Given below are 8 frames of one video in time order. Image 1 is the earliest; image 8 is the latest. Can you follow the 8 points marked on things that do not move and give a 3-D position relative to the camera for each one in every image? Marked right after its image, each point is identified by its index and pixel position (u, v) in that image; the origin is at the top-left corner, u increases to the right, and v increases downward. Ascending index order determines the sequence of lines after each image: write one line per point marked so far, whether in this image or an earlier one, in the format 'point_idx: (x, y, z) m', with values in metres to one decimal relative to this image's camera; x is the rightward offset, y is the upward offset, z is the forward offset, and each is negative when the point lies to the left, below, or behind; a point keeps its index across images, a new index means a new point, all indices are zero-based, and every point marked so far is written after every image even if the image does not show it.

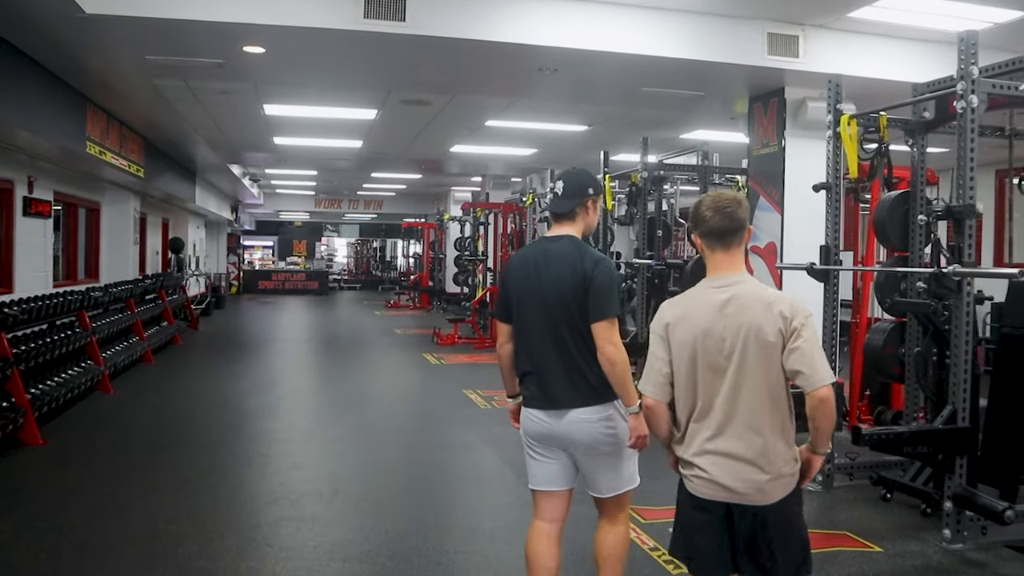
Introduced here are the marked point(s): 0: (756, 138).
0: (+1.6, +1.0, +6.0) m
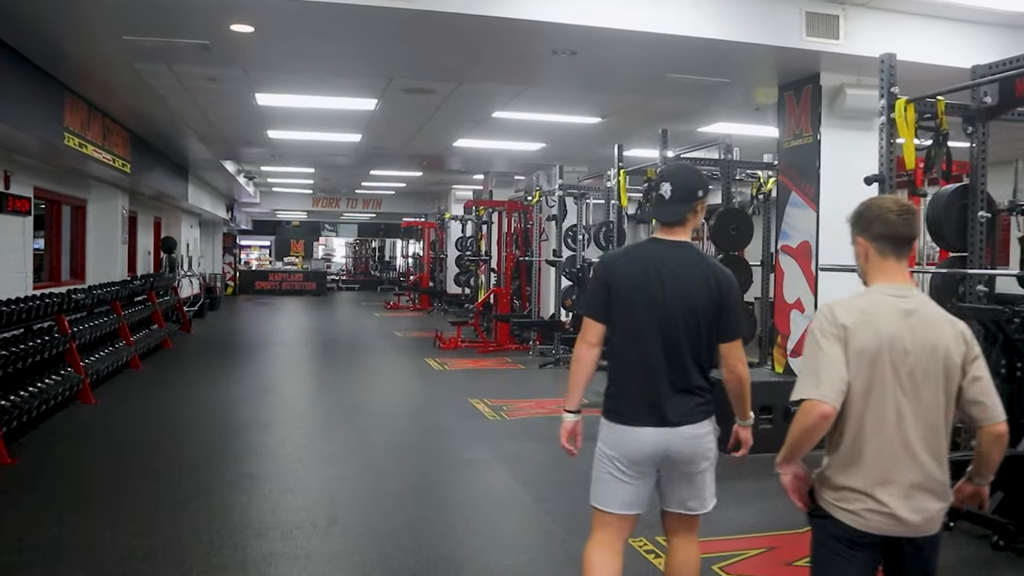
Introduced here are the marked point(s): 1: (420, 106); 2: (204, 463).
0: (+1.7, +1.0, +5.6) m
1: (-0.6, +1.2, +6.4) m
2: (-1.5, -0.9, +4.6) m
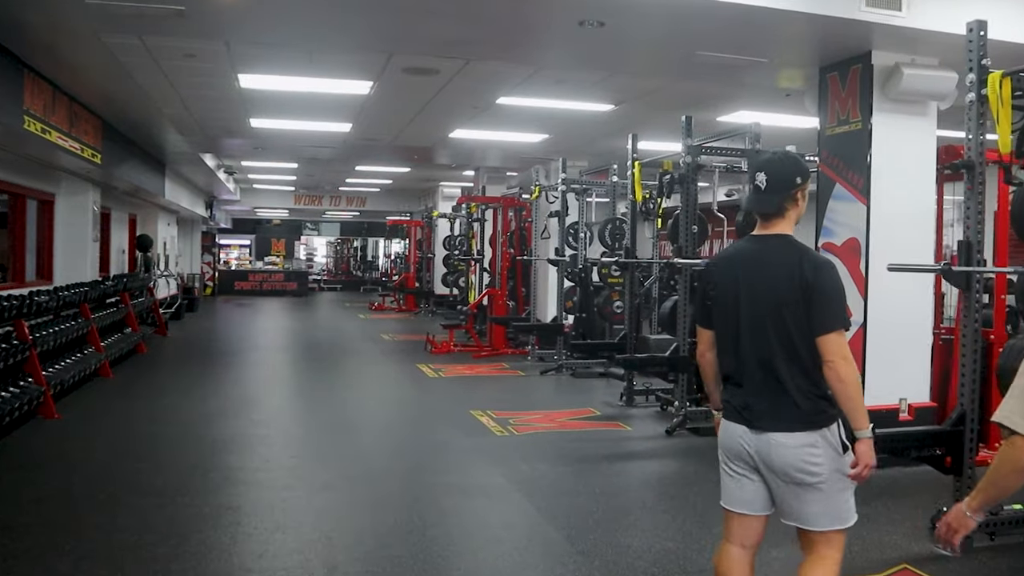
0: (+1.7, +1.0, +5.1) m
1: (-0.6, +1.2, +5.8) m
2: (-1.4, -0.9, +4.0) m
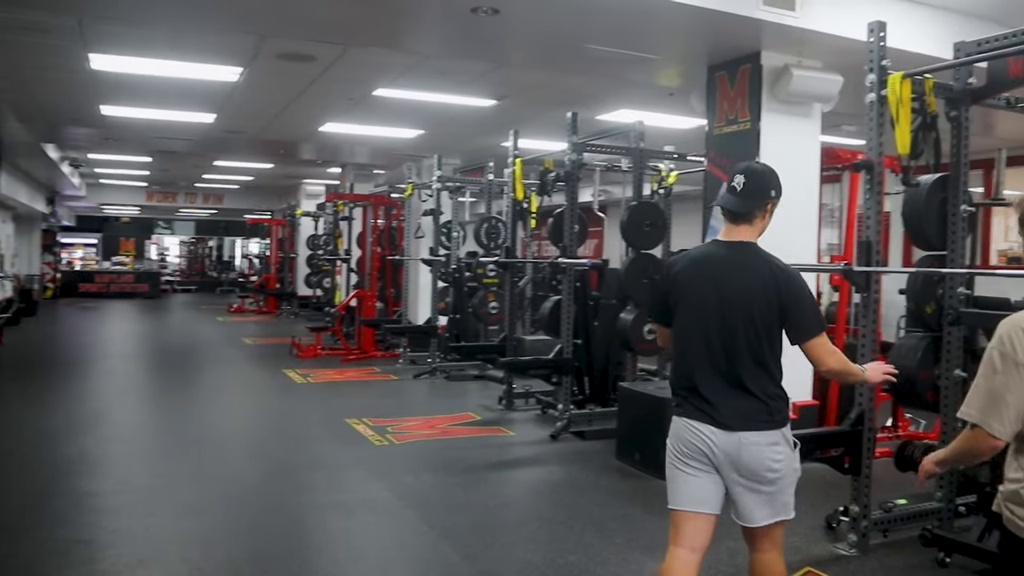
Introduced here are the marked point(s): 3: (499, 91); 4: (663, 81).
0: (+1.1, +0.9, +5.0) m
1: (-1.3, +1.2, +5.4) m
2: (-1.8, -0.9, +3.5) m
3: (-0.1, +1.2, +5.9) m
4: (+0.9, +1.2, +5.5) m
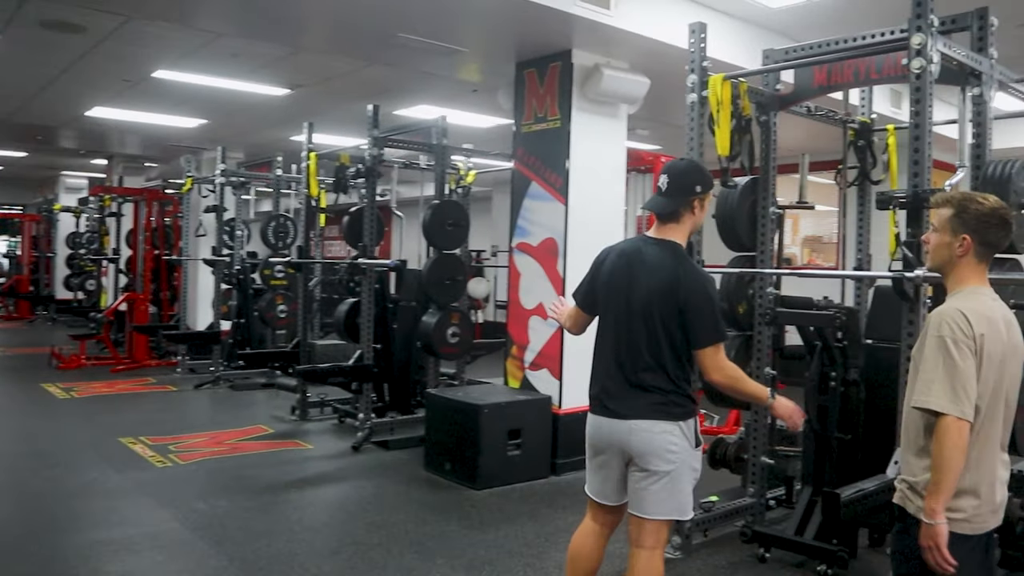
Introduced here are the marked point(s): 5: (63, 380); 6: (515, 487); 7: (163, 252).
0: (+0.1, +0.9, +4.9) m
1: (-2.3, +1.2, +4.8) m
2: (-2.4, -0.9, +2.8) m
3: (-1.3, +1.2, +5.5) m
4: (-0.3, +1.2, +5.3) m
5: (-3.9, -0.8, +8.1) m
6: (0.0, -1.0, +4.5) m
7: (-3.5, +0.4, +9.4) m
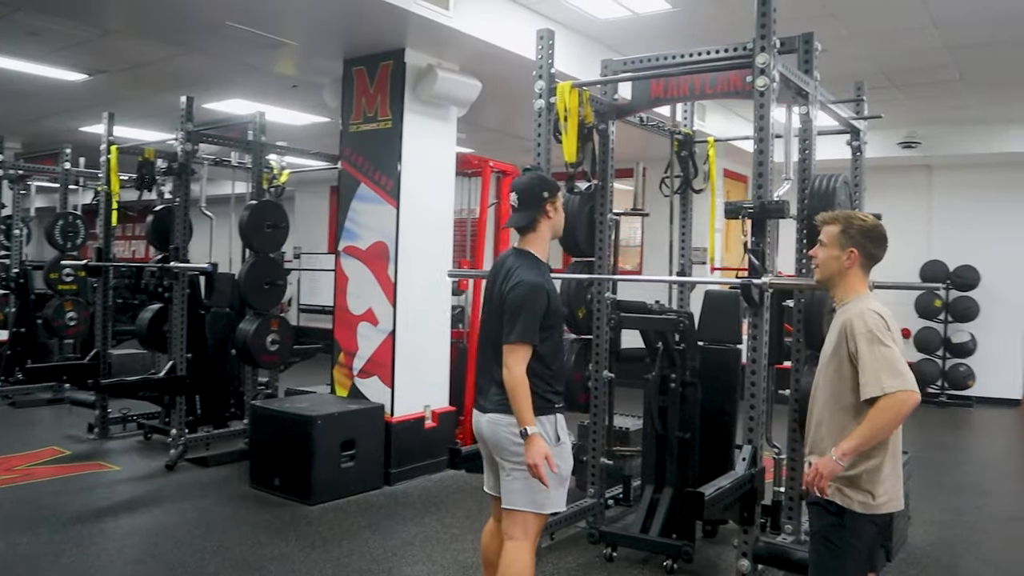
0: (-0.8, +0.9, +4.8) m
1: (-3.1, +1.2, +4.1) m
2: (-2.8, -0.9, +2.1) m
3: (-2.2, +1.2, +5.0) m
4: (-1.2, +1.2, +5.1) m
5: (-5.3, -0.8, +7.0) m
6: (-0.8, -1.0, +4.4) m
7: (-5.3, +0.3, +8.4) m
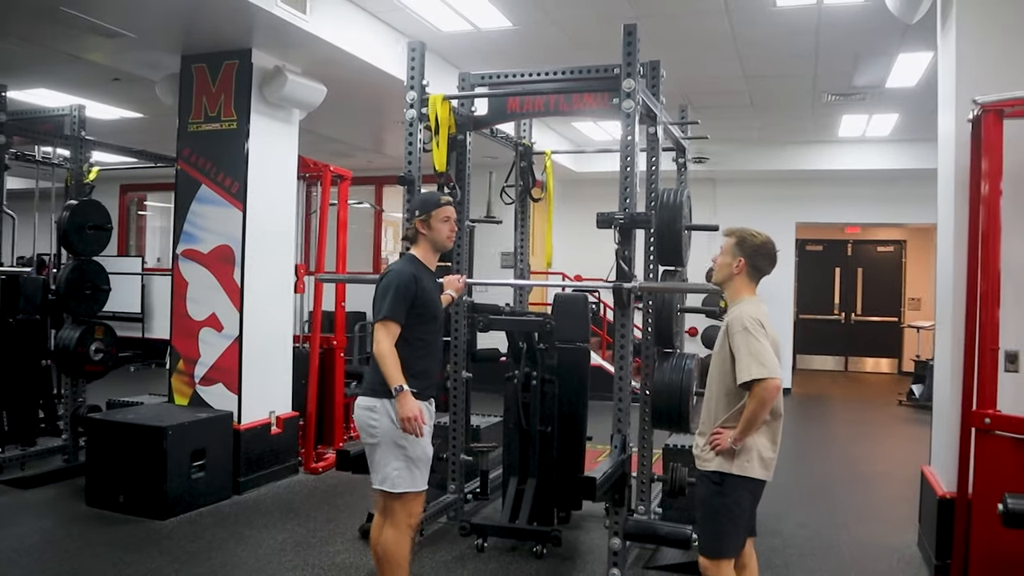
0: (-1.6, +0.9, +4.6) m
1: (-3.6, +1.1, +3.4) m
2: (-2.8, -1.0, +1.6) m
3: (-3.0, +1.2, +4.5) m
4: (-2.0, +1.2, +4.8) m
5: (-6.5, -0.9, +5.6) m
6: (-1.4, -1.0, +4.2) m
7: (-6.8, +0.3, +7.0) m
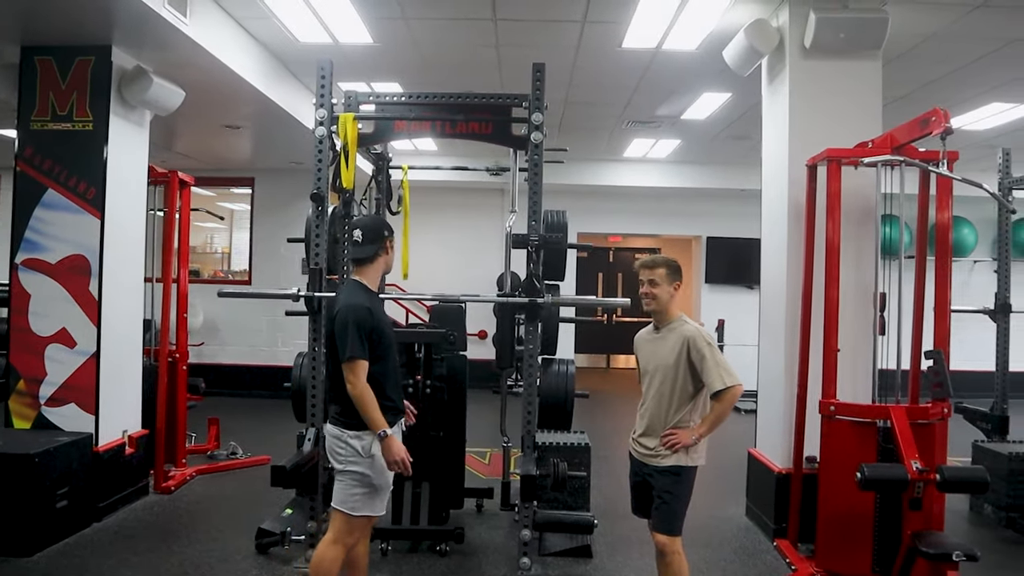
0: (-2.1, +0.8, +4.3) m
1: (-3.7, +1.1, +2.4) m
2: (-2.3, -1.0, +1.0) m
3: (-3.5, +1.1, +3.7) m
4: (-2.7, +1.1, +4.3) m
5: (-7.1, -1.0, +3.6) m
6: (-1.9, -1.1, +4.0) m
7: (-7.9, +0.2, +4.7) m
